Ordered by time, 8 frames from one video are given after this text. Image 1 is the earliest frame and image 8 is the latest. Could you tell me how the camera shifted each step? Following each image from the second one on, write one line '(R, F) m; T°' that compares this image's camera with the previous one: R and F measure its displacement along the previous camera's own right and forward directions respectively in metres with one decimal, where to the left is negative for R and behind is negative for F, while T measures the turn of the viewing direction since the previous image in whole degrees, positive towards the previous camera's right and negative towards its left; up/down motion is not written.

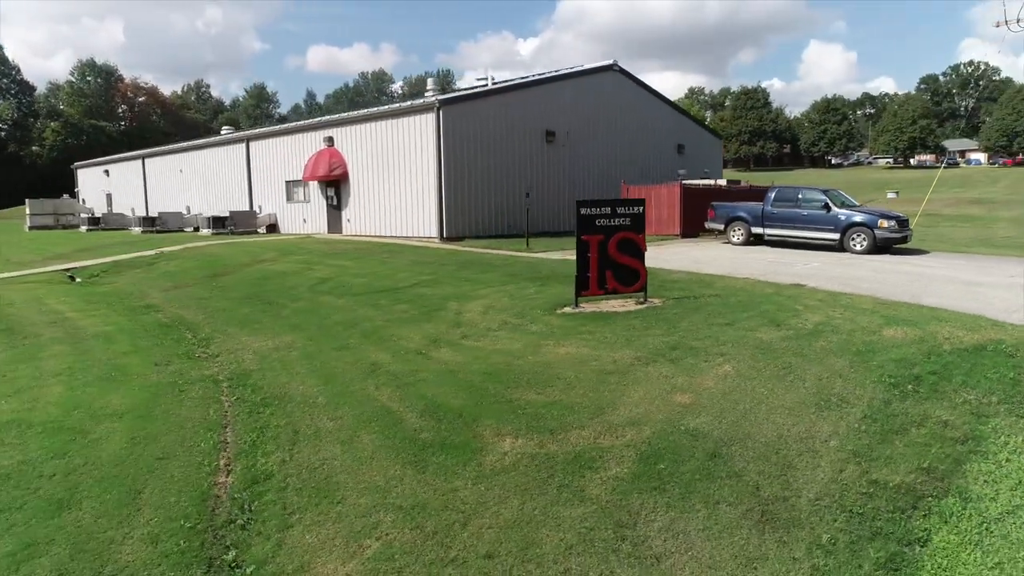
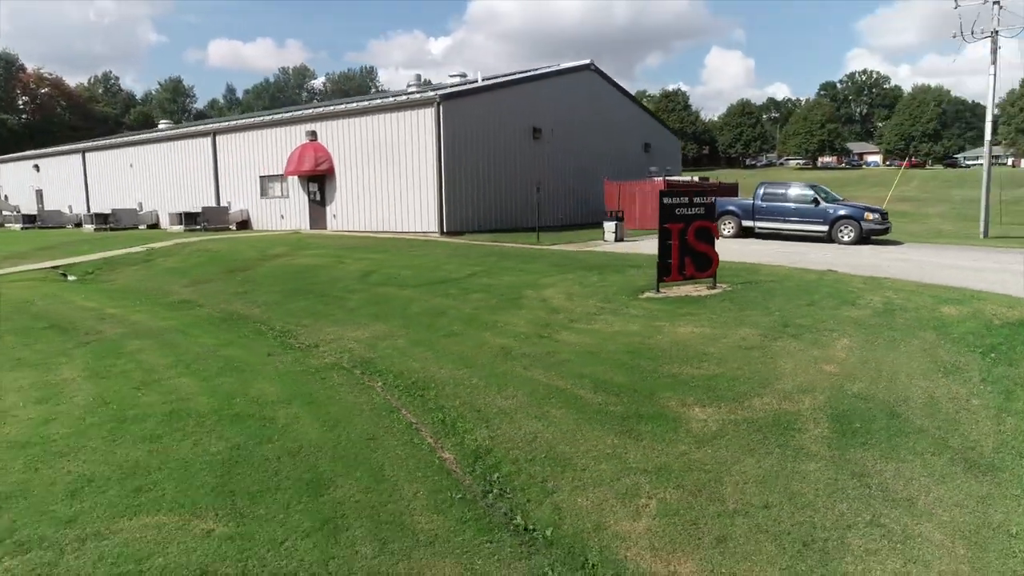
(-2.1, -0.1) m; +7°
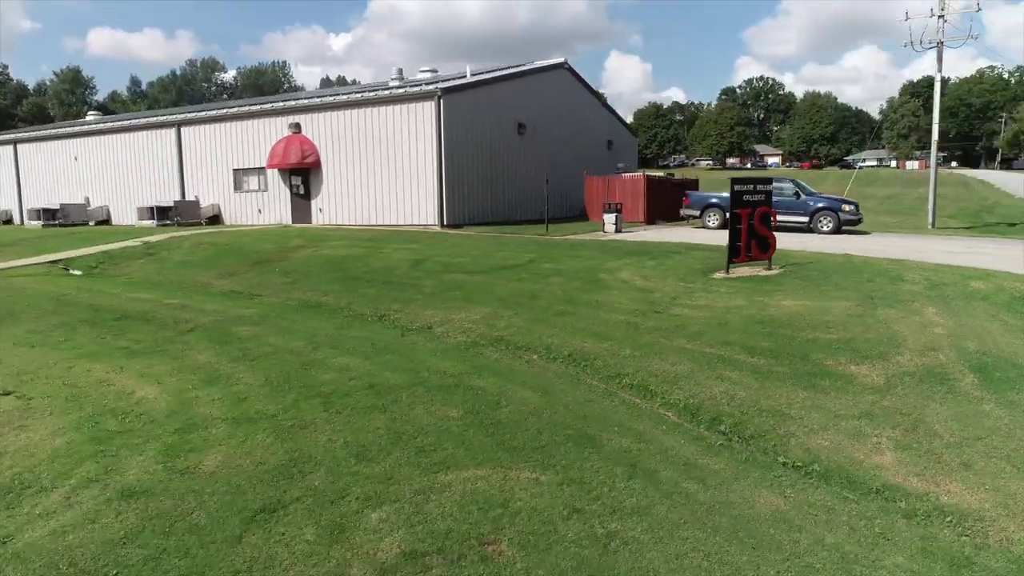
(-2.3, -0.2) m; +8°
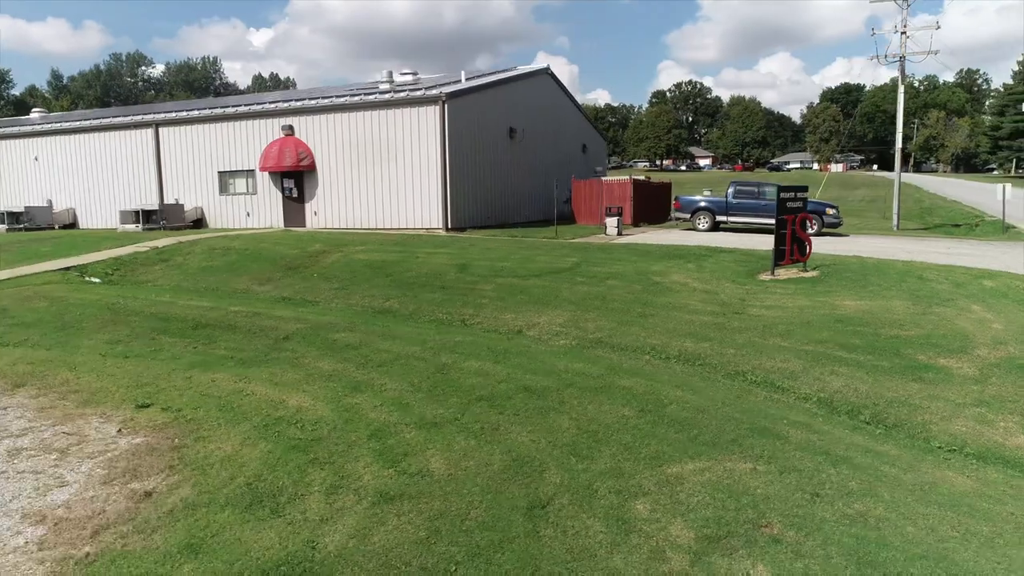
(-1.8, -0.2) m; +6°
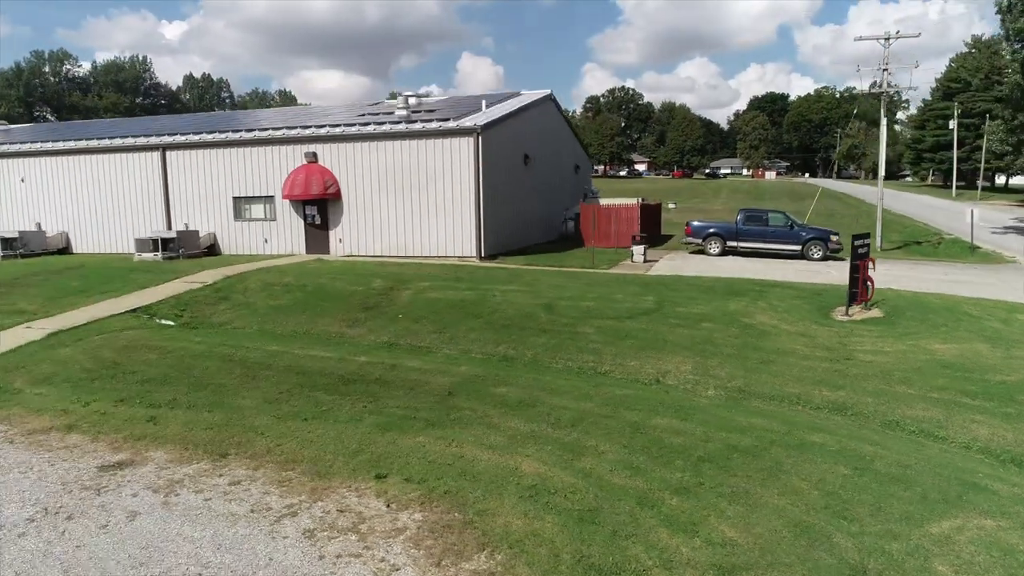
(-2.6, -0.4) m; +6°
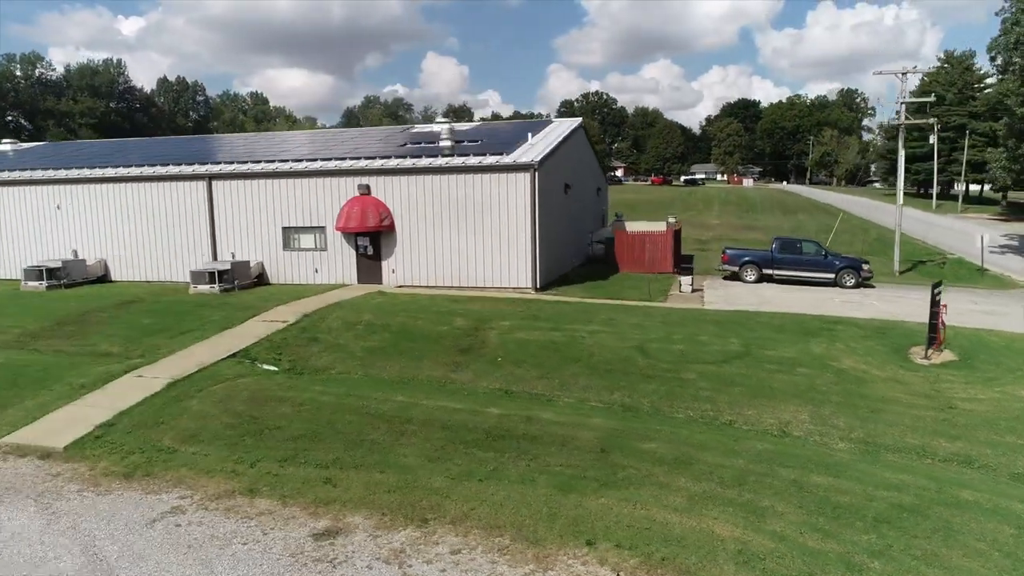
(-2.3, -0.5) m; +3°
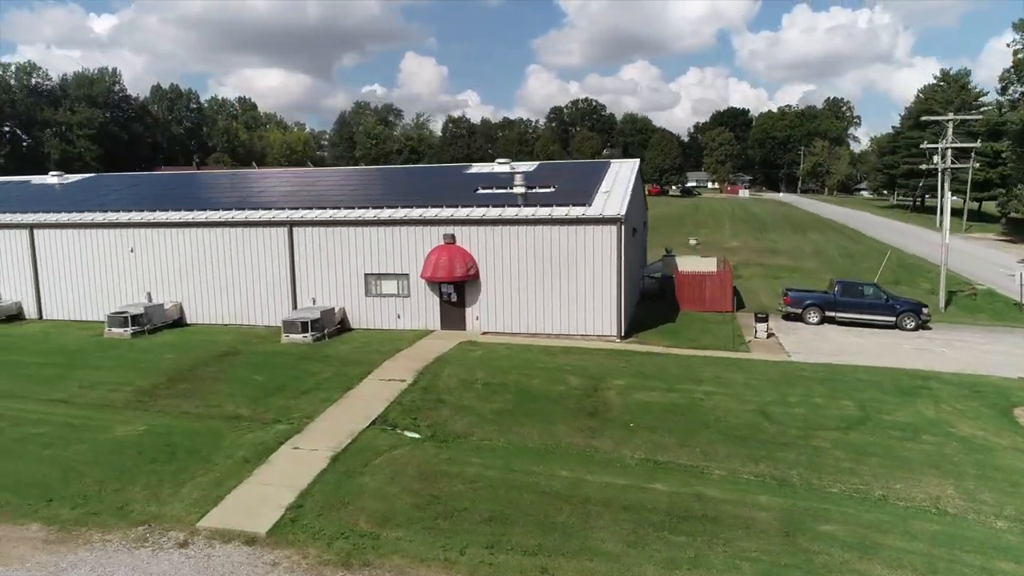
(-2.9, -0.6) m; +2°
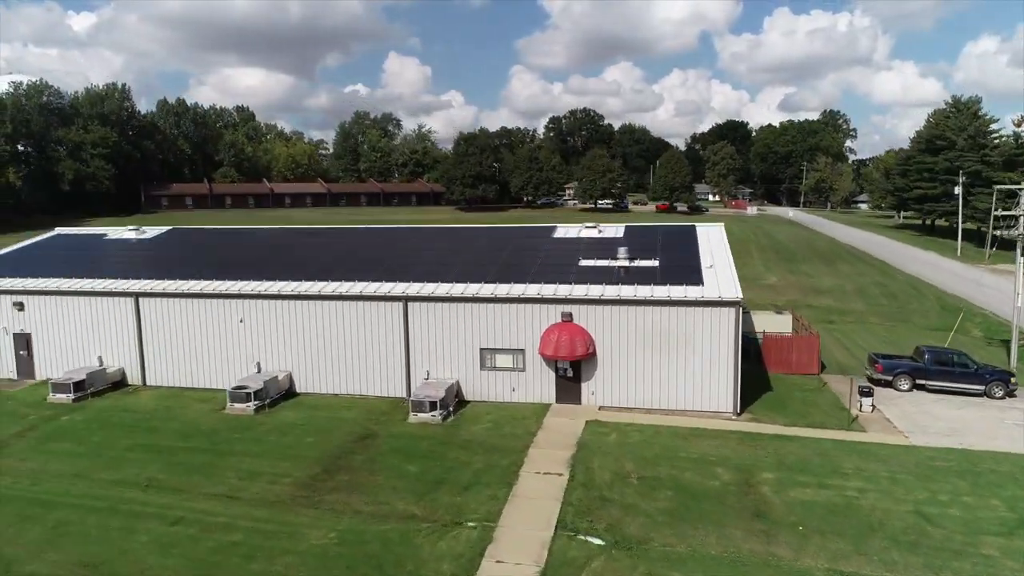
(-3.8, -0.6) m; +1°
